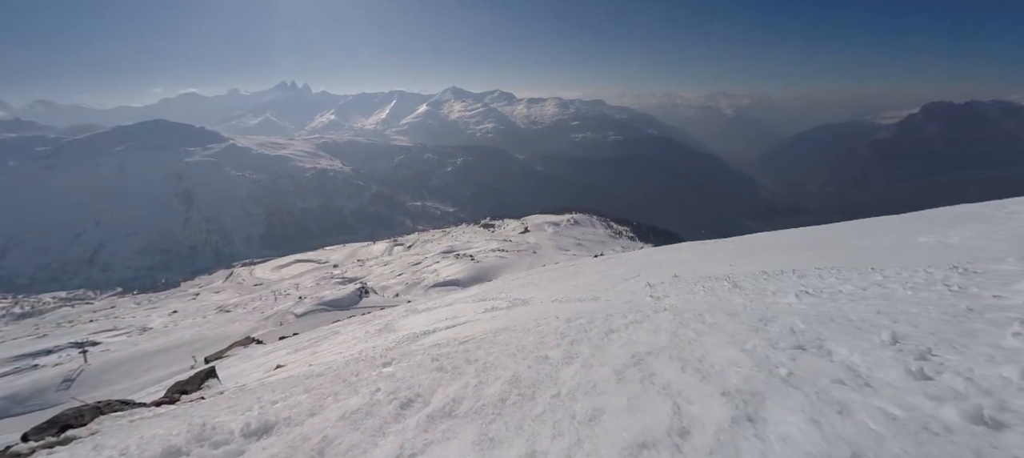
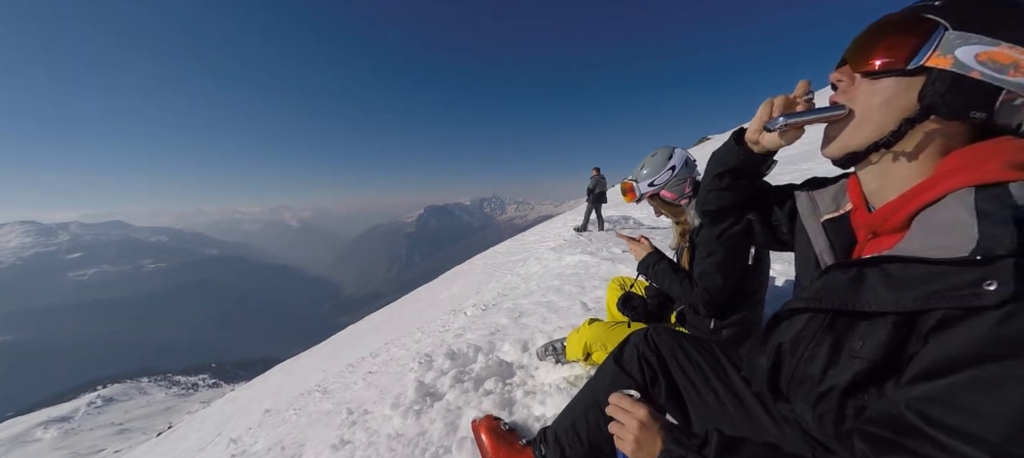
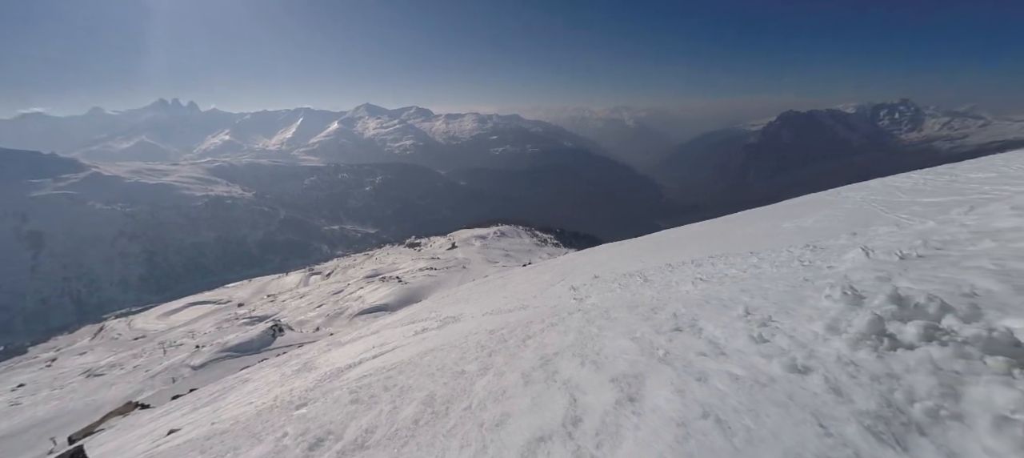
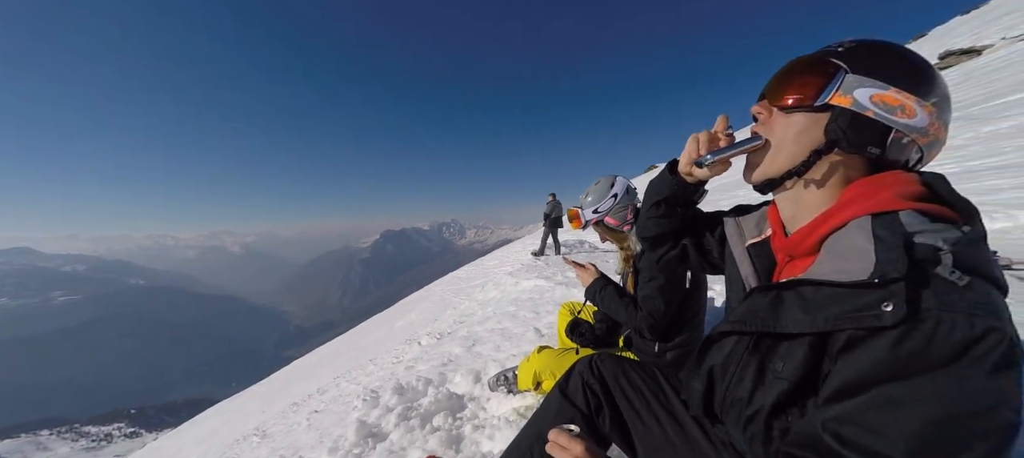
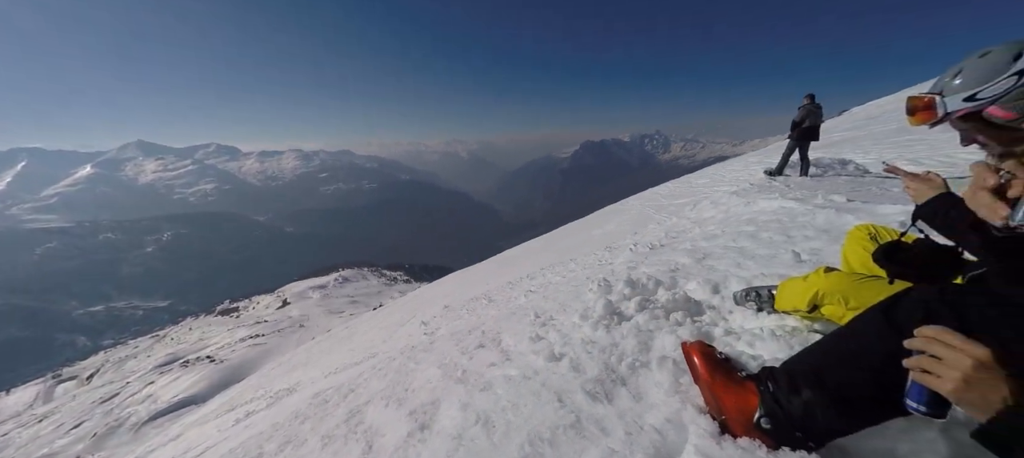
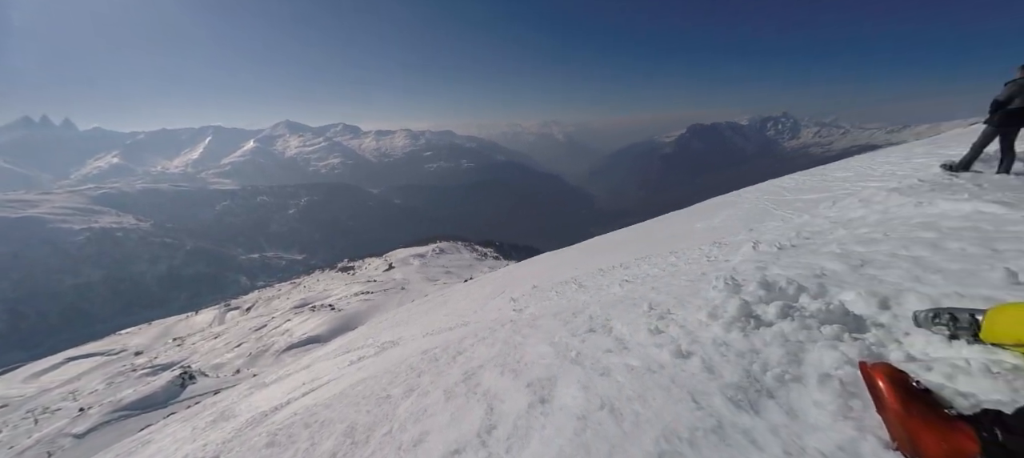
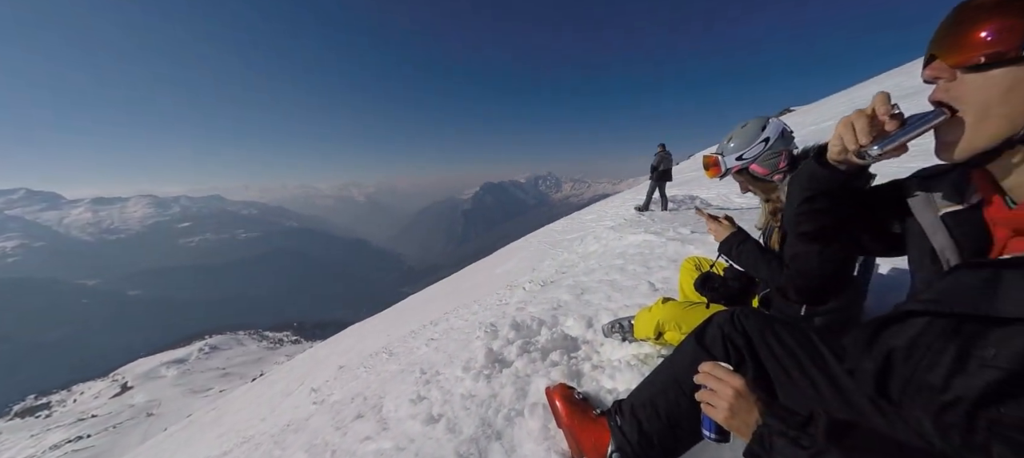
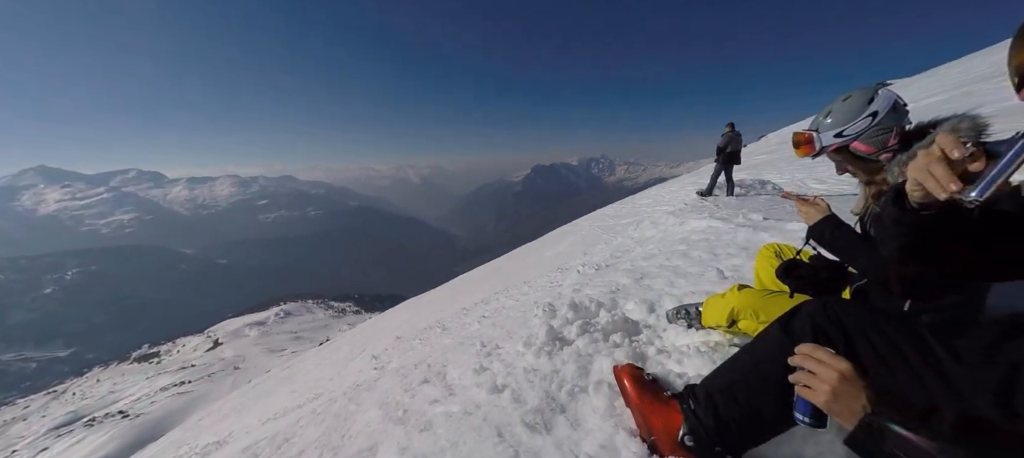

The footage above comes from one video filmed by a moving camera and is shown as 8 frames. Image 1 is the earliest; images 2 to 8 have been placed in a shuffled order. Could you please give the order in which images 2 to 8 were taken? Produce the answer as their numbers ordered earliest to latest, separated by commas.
3, 6, 5, 8, 7, 2, 4
